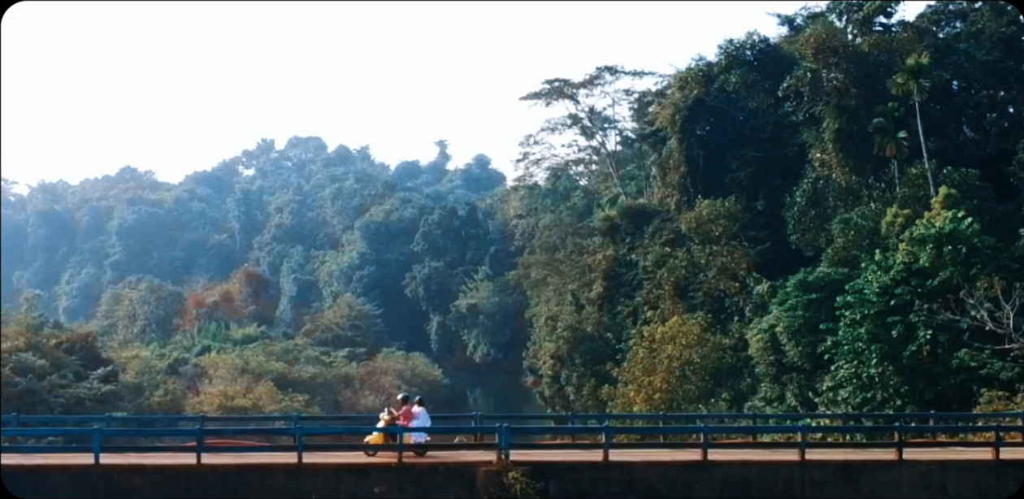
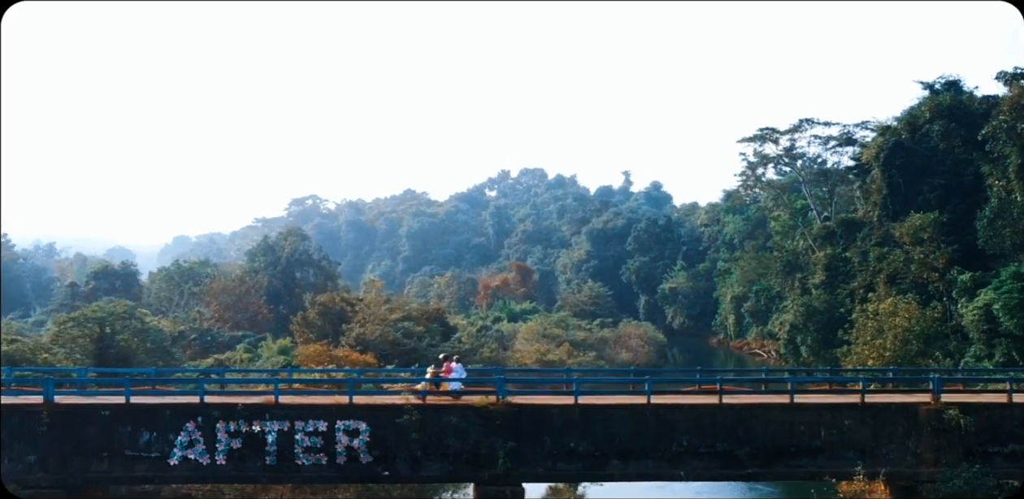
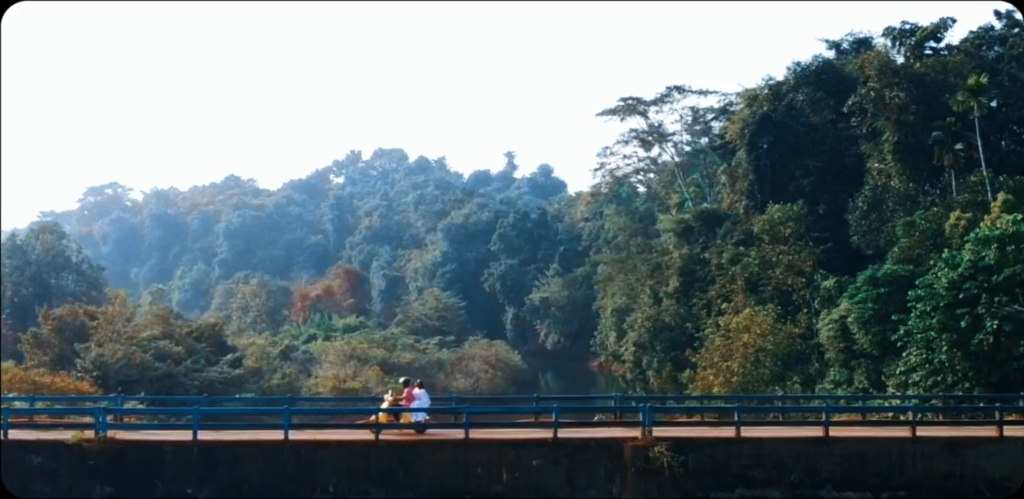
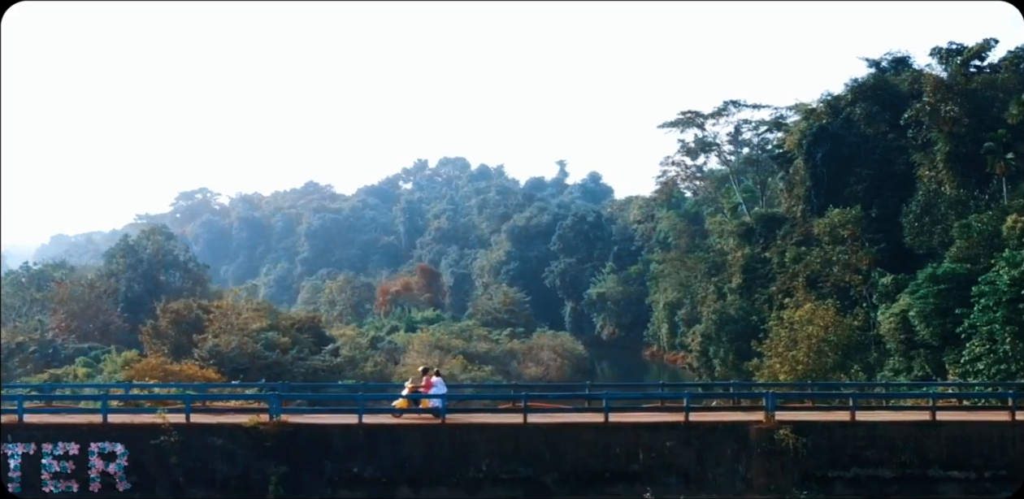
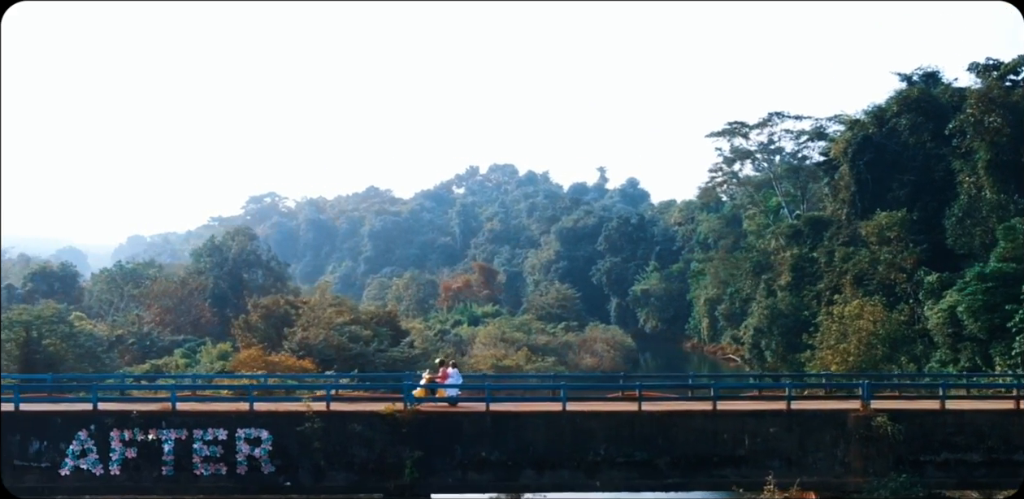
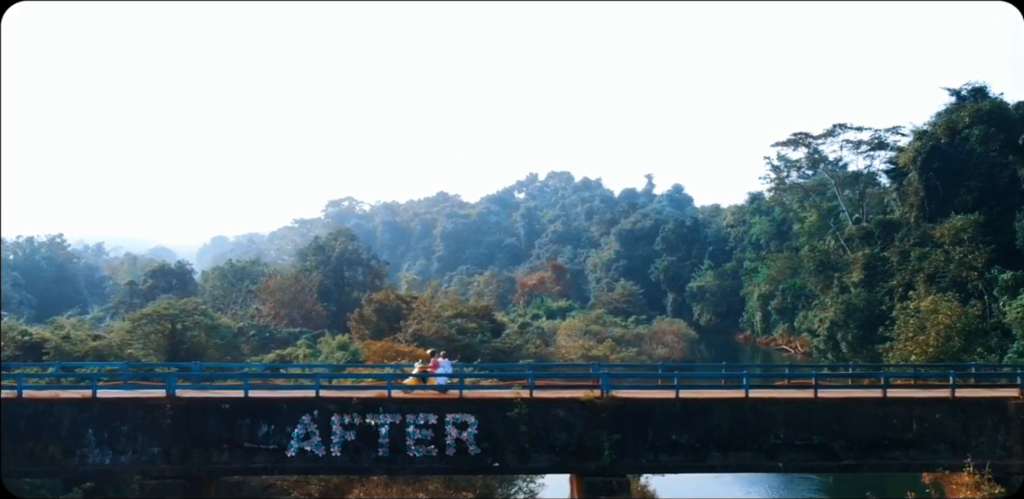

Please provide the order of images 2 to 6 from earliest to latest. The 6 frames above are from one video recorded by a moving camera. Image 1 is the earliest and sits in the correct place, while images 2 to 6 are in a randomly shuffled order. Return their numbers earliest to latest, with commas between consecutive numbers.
3, 4, 5, 2, 6
